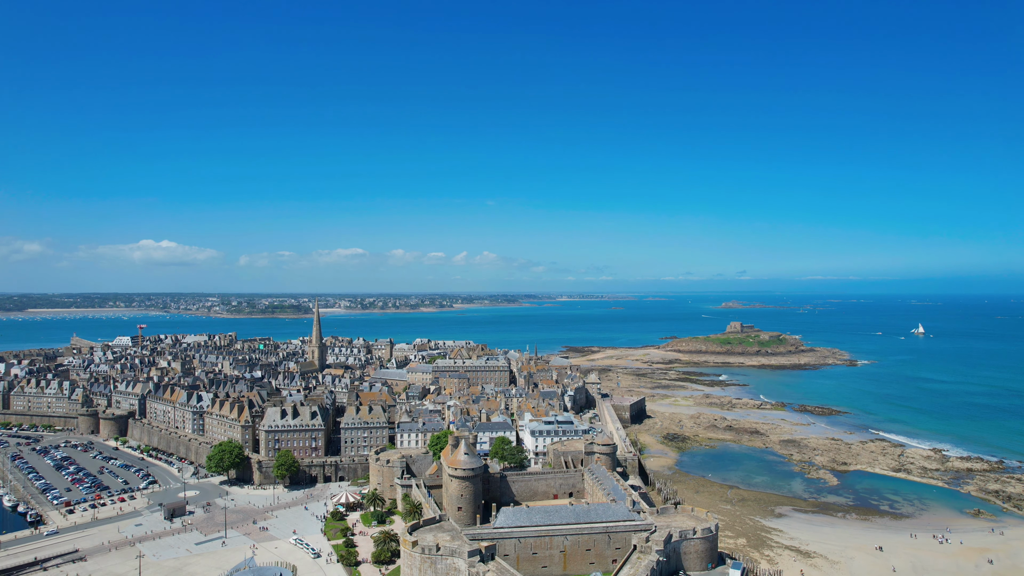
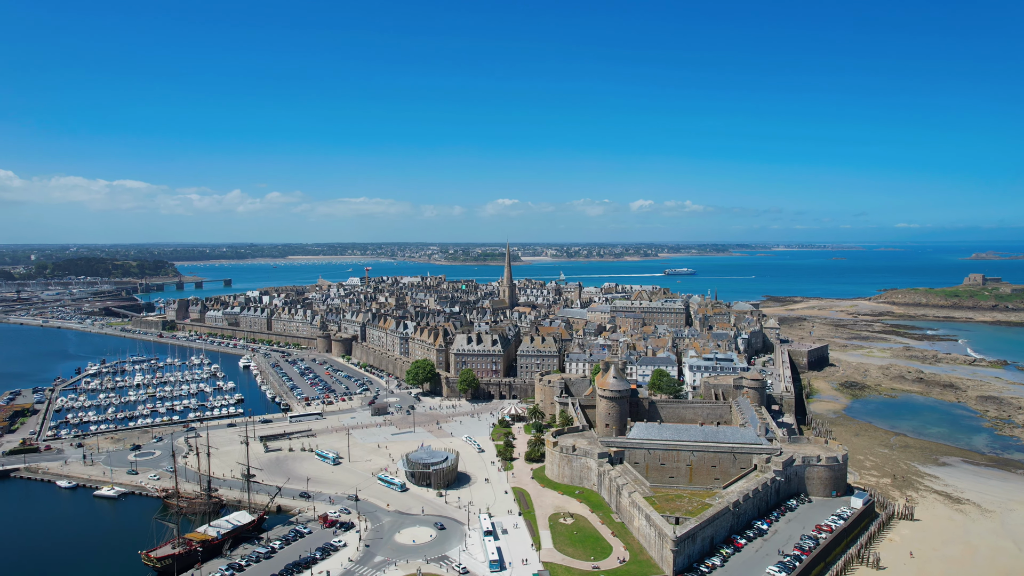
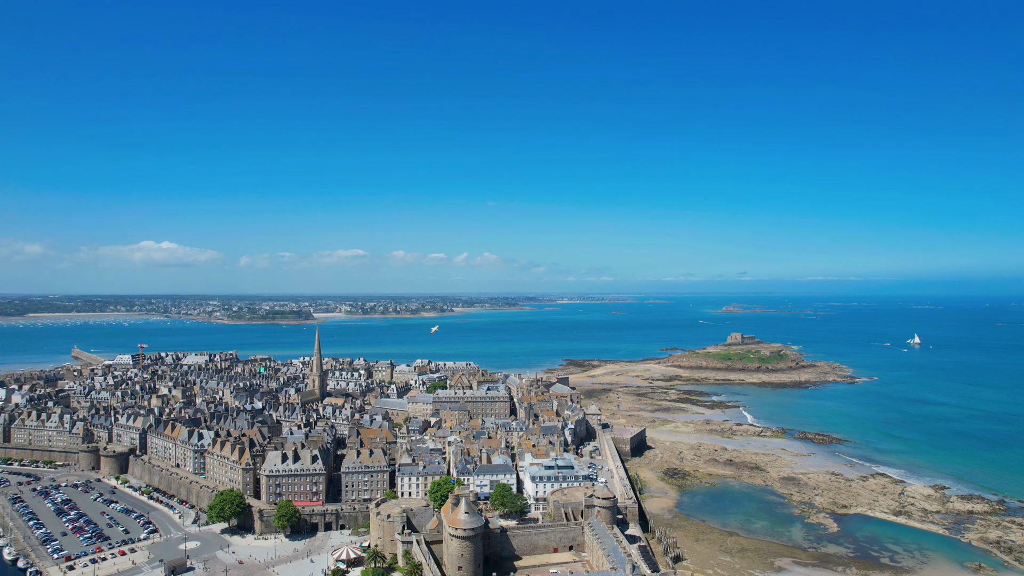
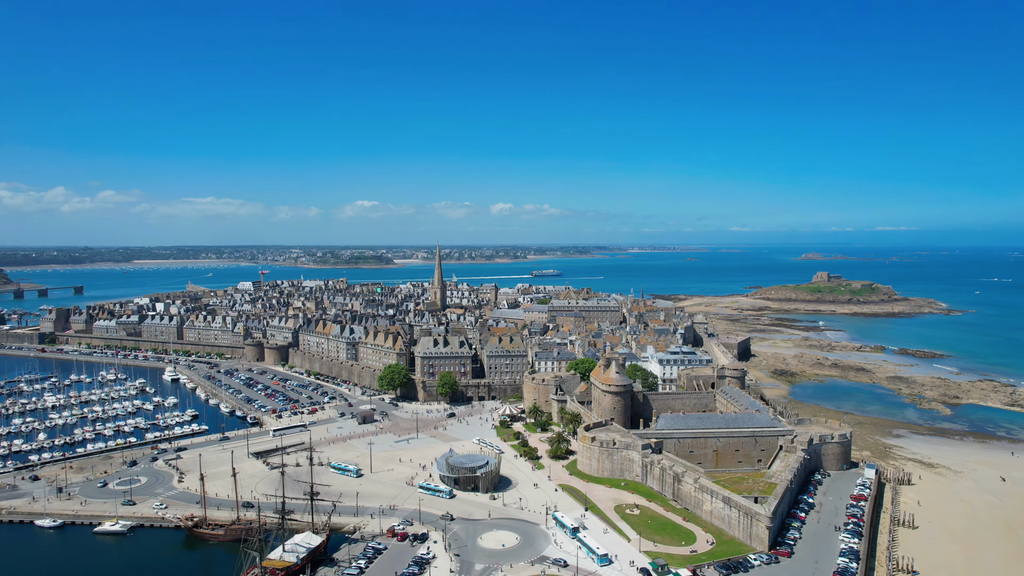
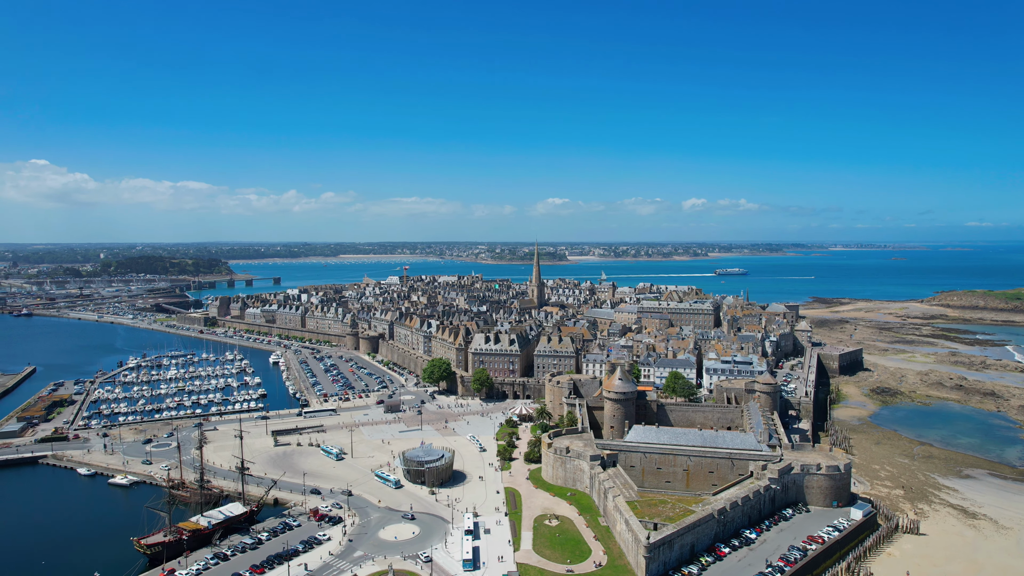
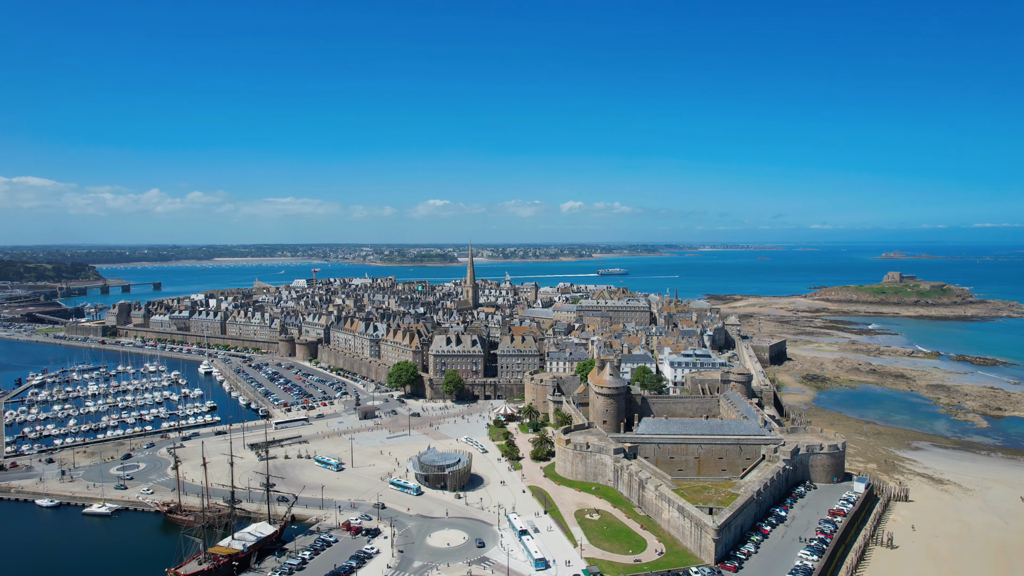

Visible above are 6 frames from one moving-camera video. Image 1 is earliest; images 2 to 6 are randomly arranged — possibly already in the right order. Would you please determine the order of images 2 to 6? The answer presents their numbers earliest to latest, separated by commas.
3, 4, 6, 2, 5
